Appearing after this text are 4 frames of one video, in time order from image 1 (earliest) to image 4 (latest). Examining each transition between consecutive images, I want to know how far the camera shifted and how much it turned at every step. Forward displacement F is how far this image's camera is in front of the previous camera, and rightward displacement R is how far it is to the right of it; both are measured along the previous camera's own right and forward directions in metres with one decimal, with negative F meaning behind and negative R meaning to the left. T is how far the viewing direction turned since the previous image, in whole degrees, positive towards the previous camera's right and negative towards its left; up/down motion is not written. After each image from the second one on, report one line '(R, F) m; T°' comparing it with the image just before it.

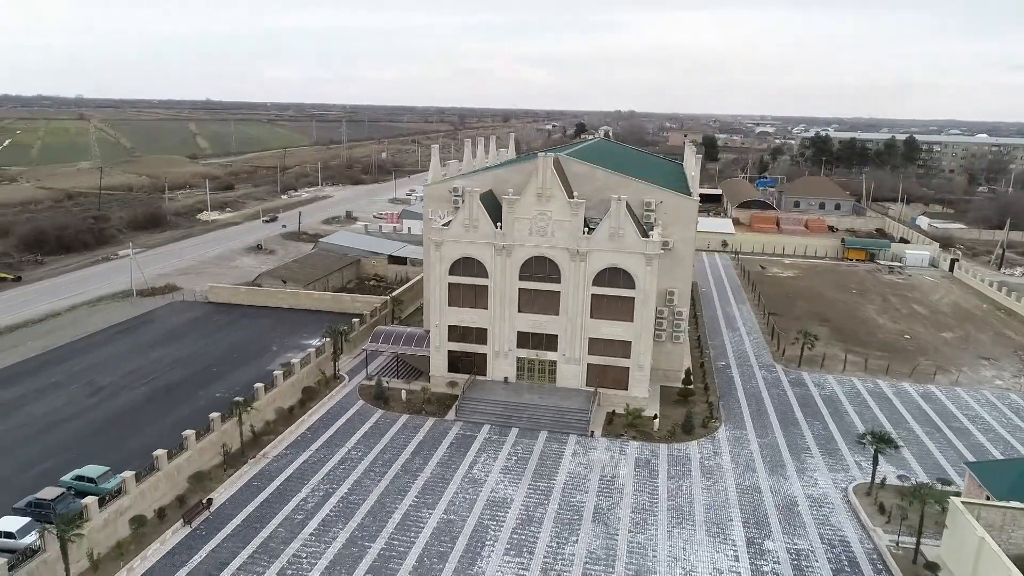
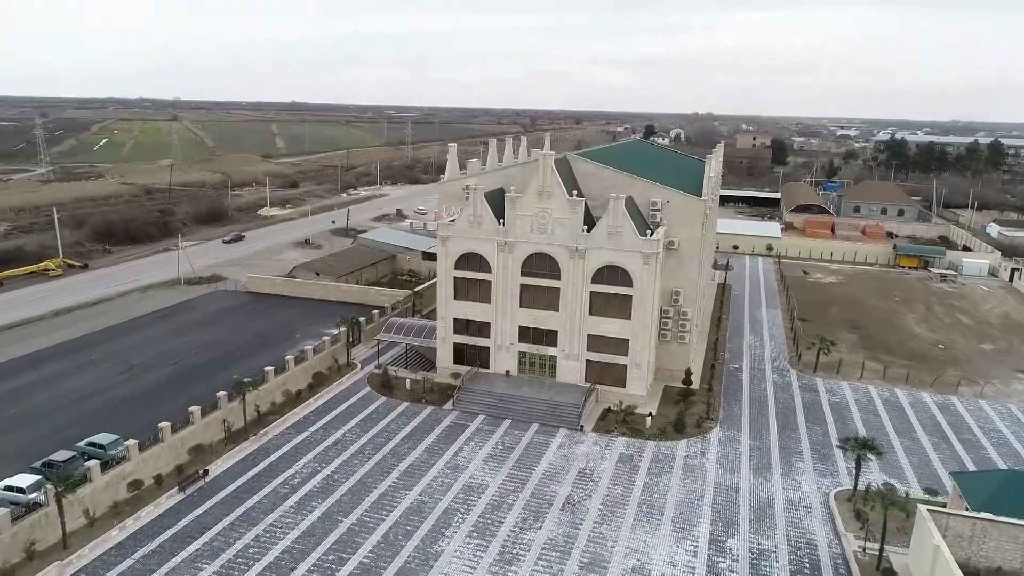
(+3.7, -0.7) m; -6°
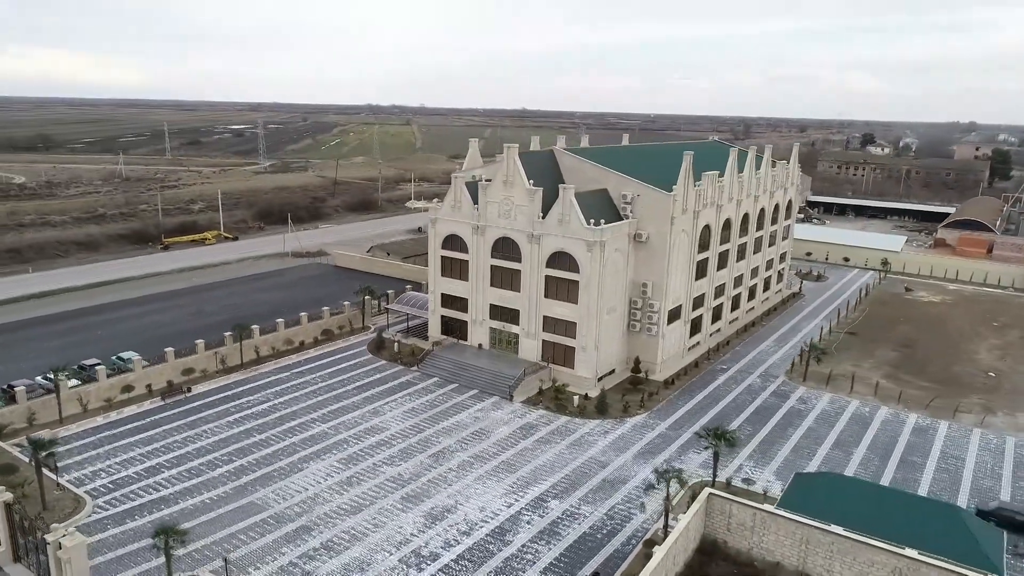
(+13.9, -1.3) m; -17°
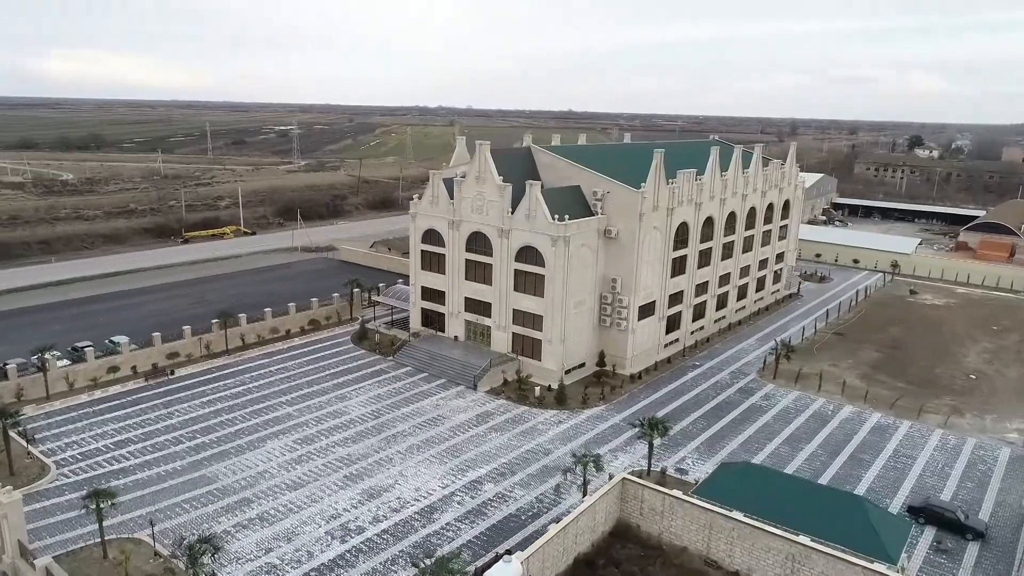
(+4.2, -0.9) m; -4°
